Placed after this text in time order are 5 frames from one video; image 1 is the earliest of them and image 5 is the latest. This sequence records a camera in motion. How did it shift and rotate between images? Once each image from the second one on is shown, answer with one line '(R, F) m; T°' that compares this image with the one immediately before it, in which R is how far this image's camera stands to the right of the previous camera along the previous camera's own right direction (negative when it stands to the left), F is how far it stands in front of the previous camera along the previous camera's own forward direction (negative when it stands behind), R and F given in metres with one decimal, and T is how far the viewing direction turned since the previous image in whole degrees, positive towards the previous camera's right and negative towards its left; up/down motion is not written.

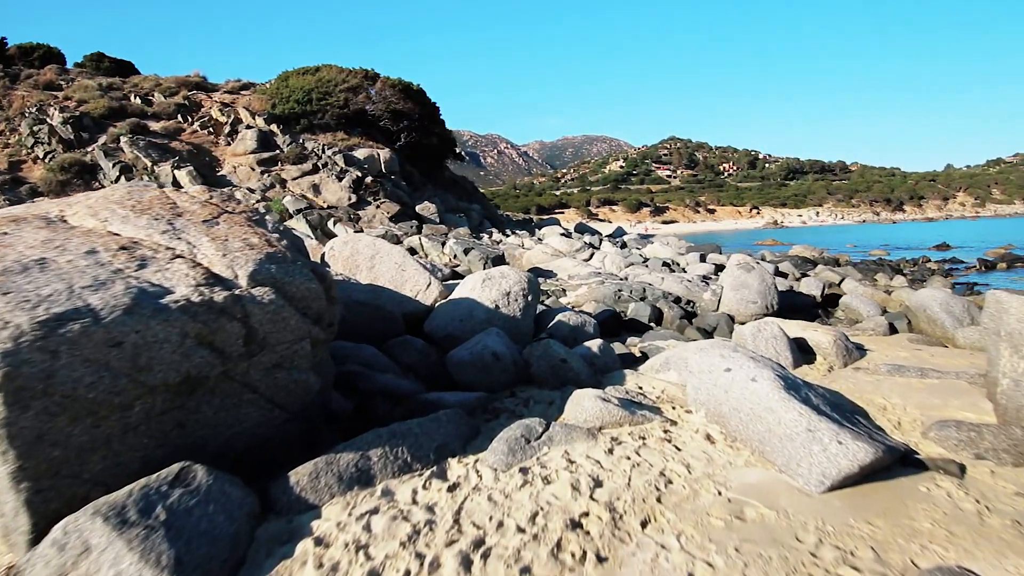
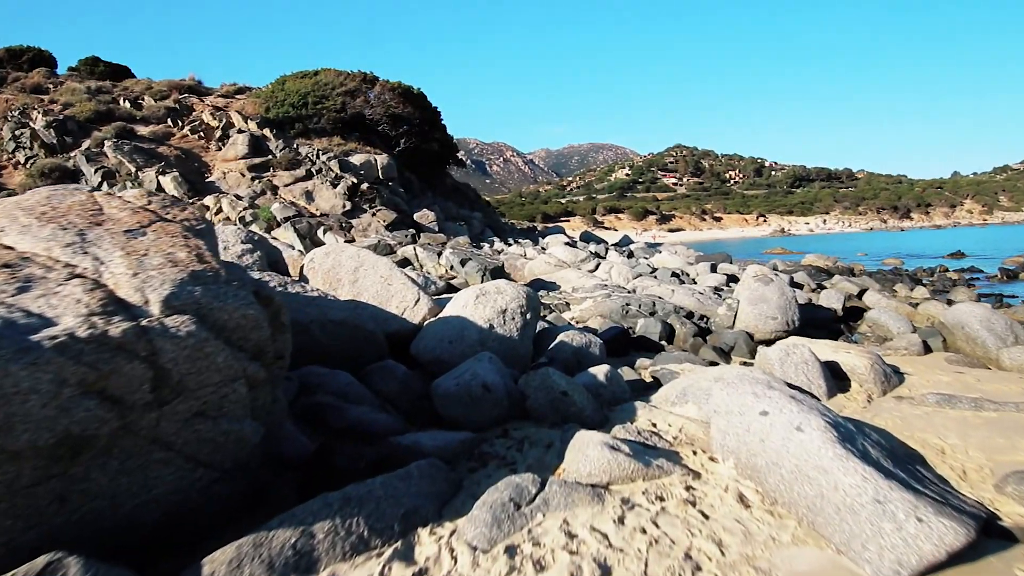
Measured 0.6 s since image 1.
(+0.1, +0.9) m; -1°
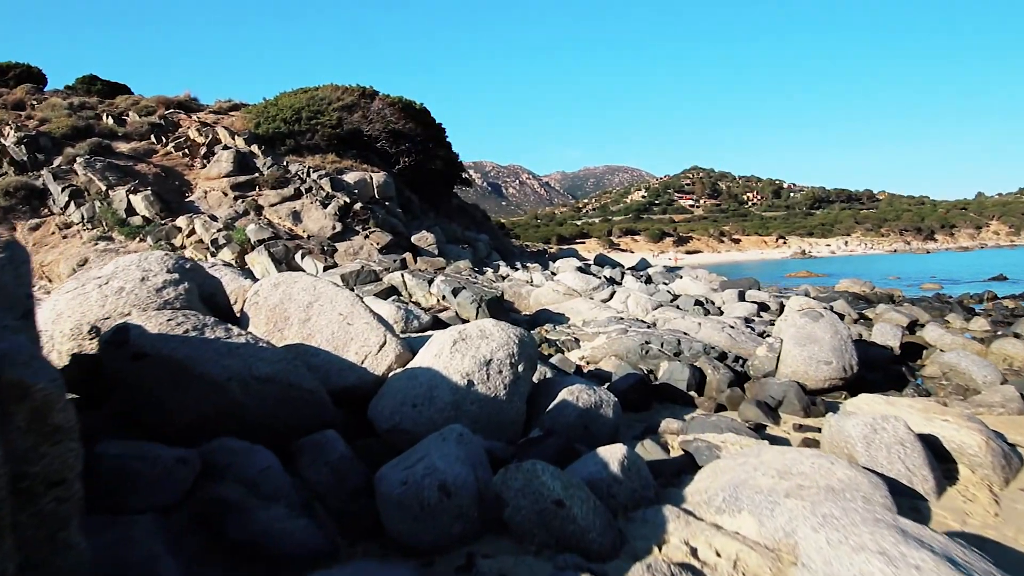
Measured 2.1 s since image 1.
(+0.3, +1.8) m; -2°
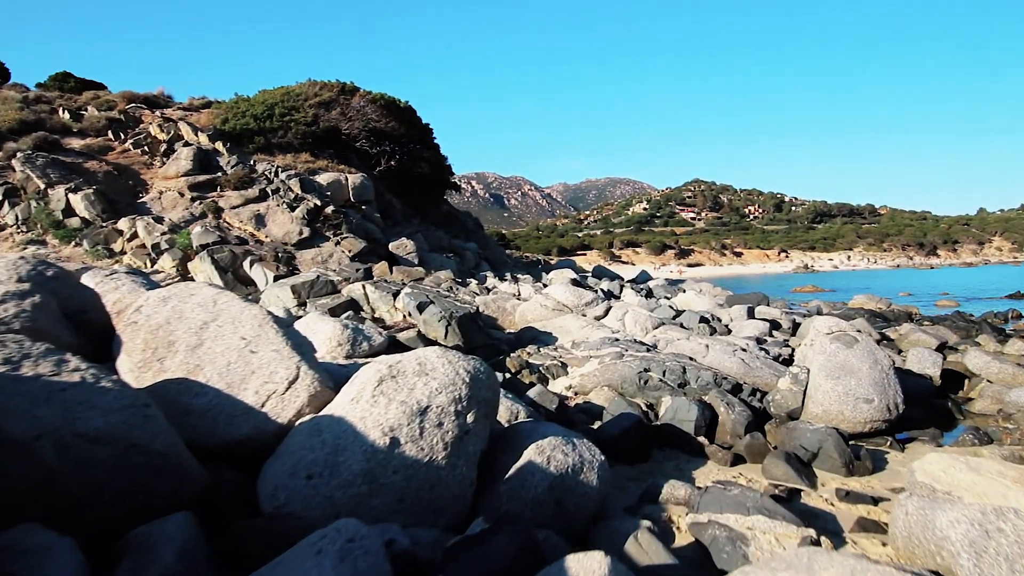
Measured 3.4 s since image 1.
(+0.4, +1.7) m; 0°
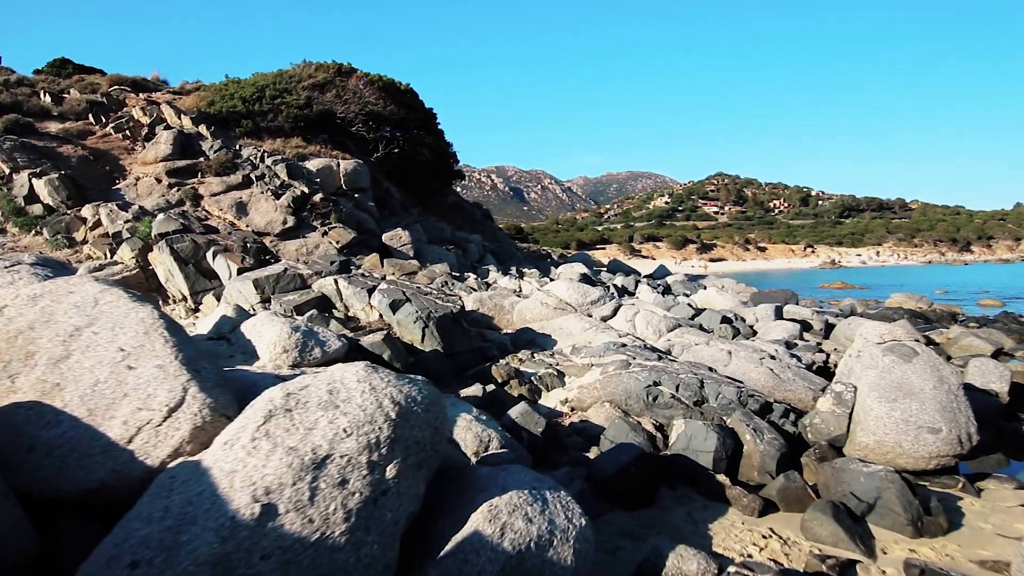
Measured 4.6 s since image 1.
(+0.5, +1.4) m; -2°
